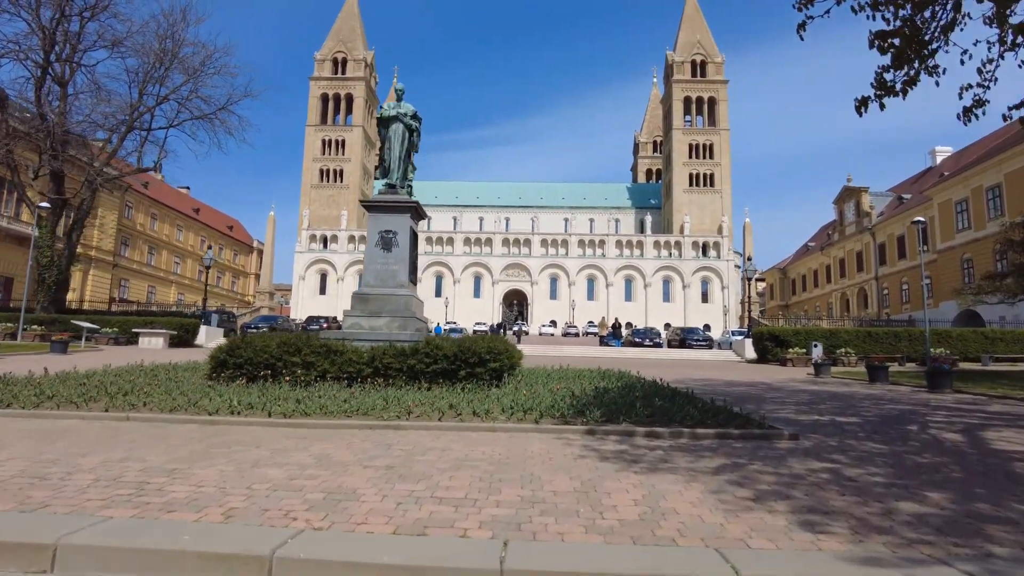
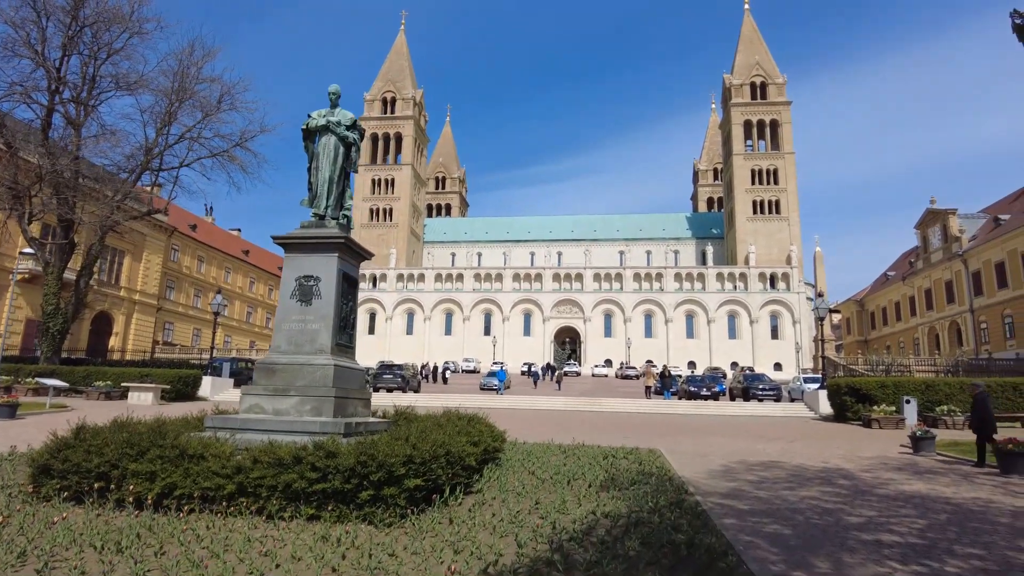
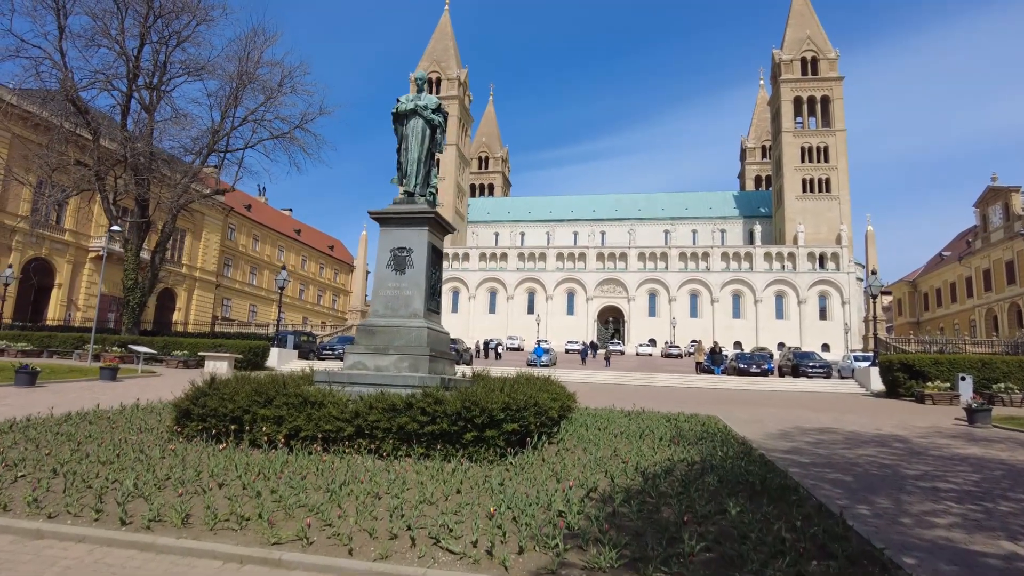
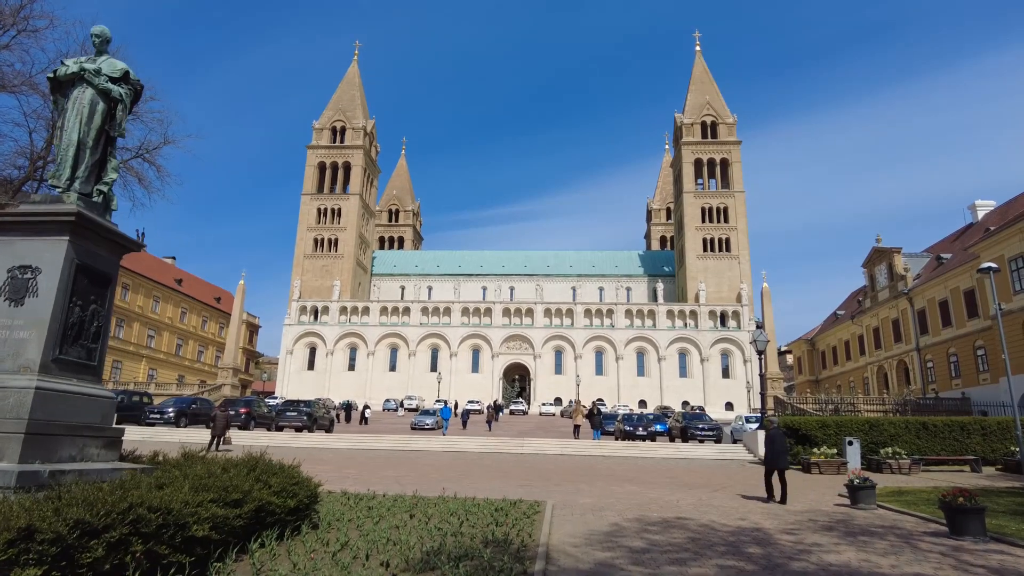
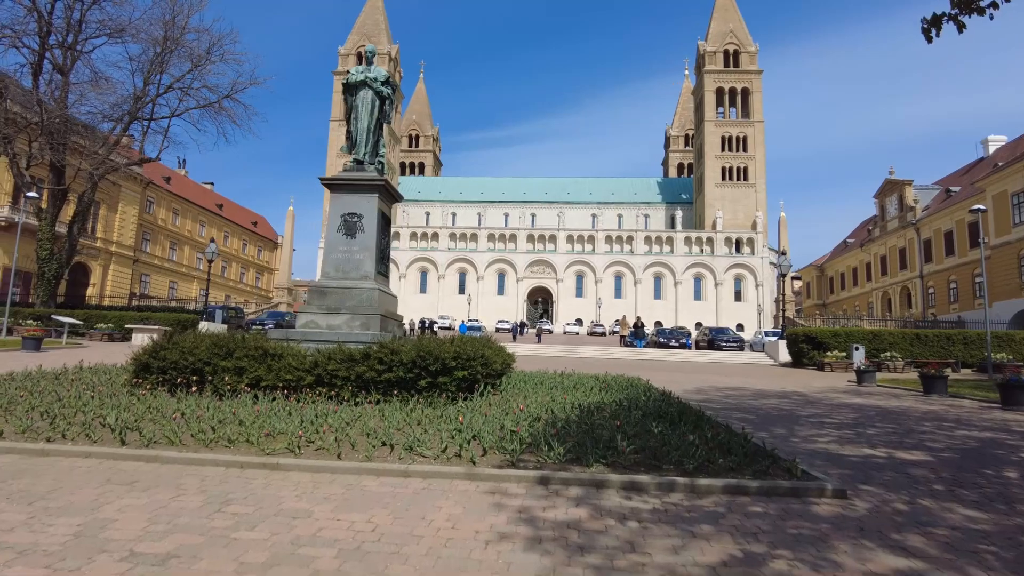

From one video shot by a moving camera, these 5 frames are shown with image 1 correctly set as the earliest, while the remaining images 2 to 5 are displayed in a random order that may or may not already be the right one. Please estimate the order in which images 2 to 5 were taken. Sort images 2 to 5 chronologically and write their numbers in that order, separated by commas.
5, 3, 2, 4
